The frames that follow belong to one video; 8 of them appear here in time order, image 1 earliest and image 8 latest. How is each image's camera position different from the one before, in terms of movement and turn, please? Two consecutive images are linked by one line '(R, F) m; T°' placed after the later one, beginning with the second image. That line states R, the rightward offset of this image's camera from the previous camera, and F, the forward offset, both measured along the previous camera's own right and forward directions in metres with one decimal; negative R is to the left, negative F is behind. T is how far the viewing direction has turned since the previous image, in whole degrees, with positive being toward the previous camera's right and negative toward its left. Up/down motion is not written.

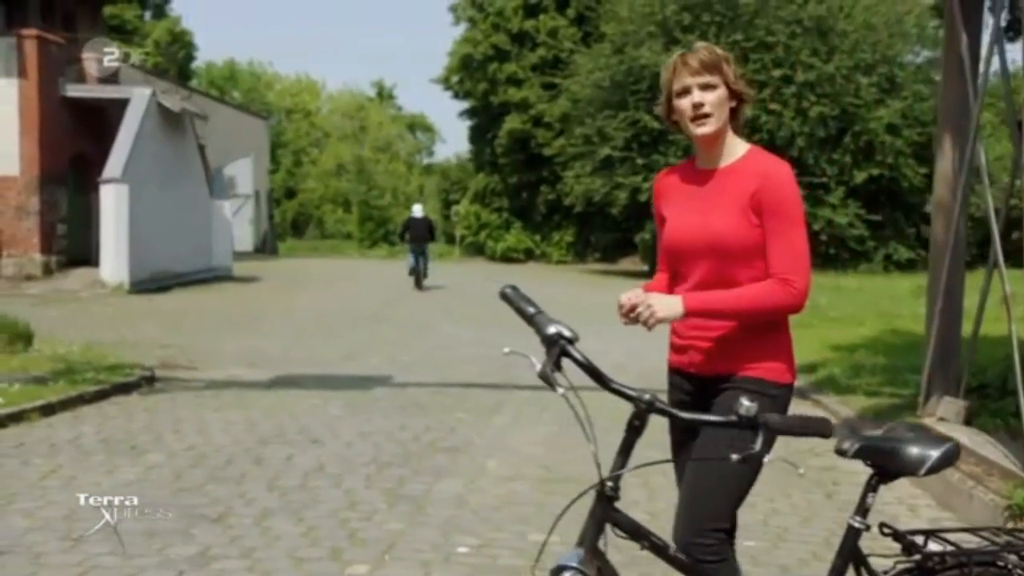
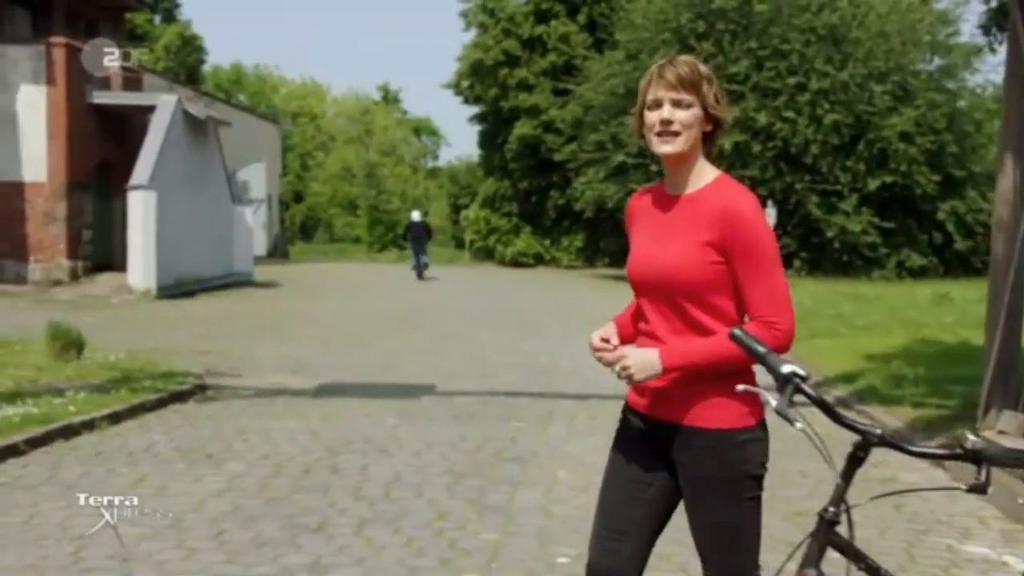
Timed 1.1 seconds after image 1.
(-0.6, -0.3) m; 0°
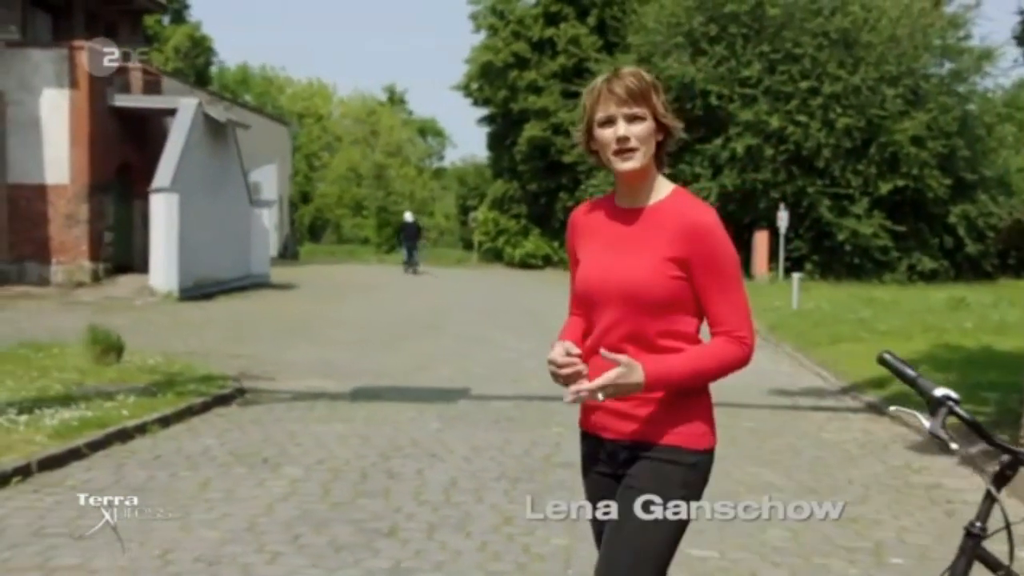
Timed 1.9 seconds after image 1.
(-0.5, -0.2) m; 0°
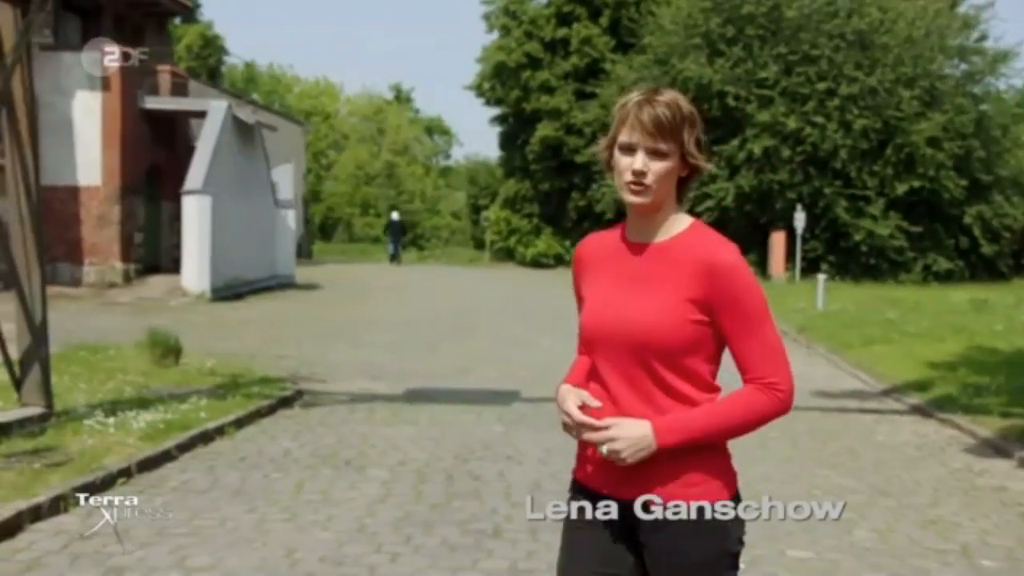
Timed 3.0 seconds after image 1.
(-0.7, -0.3) m; 0°
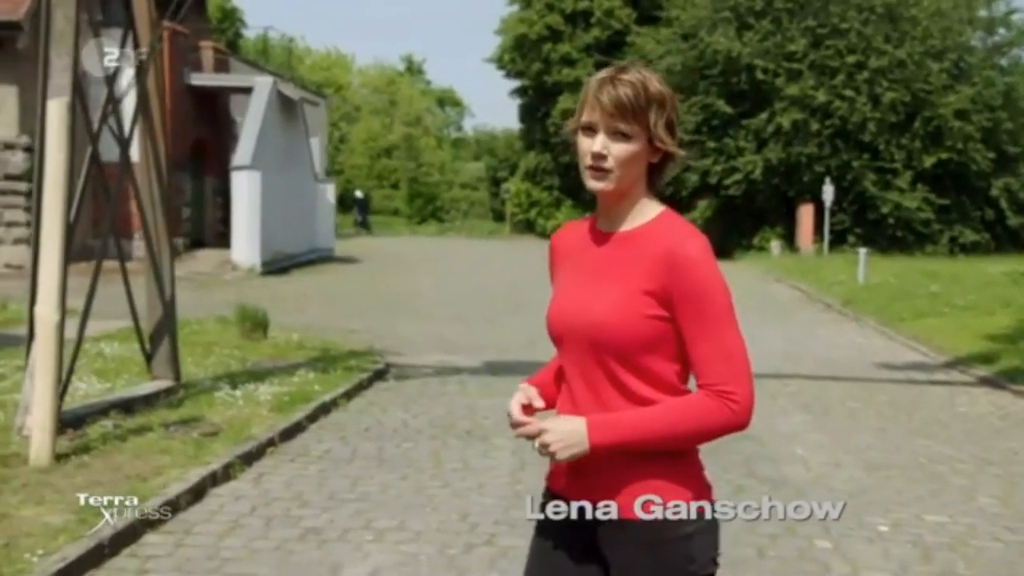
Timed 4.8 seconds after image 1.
(-1.1, -0.5) m; 0°
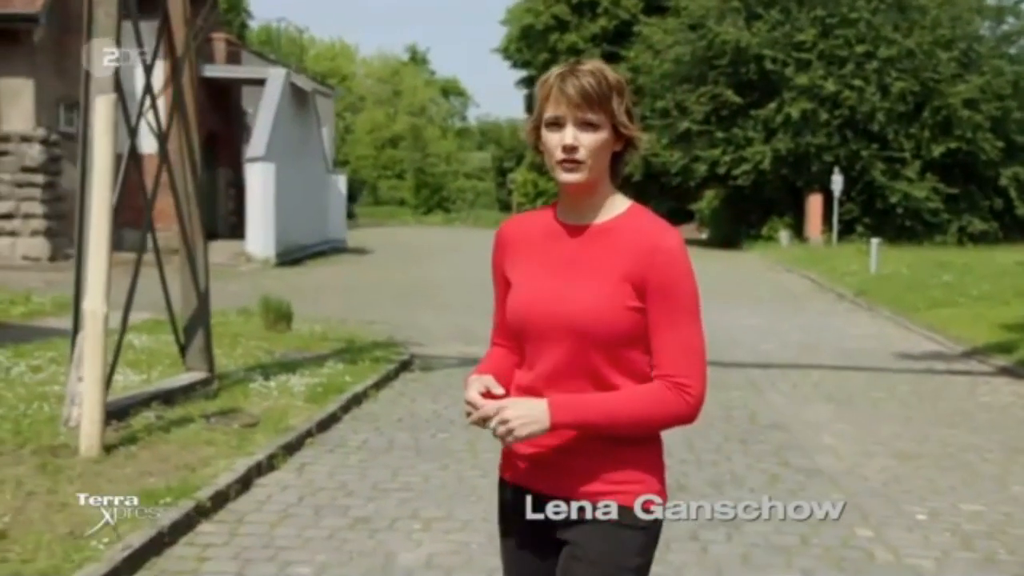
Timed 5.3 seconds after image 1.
(-0.3, -0.1) m; 0°
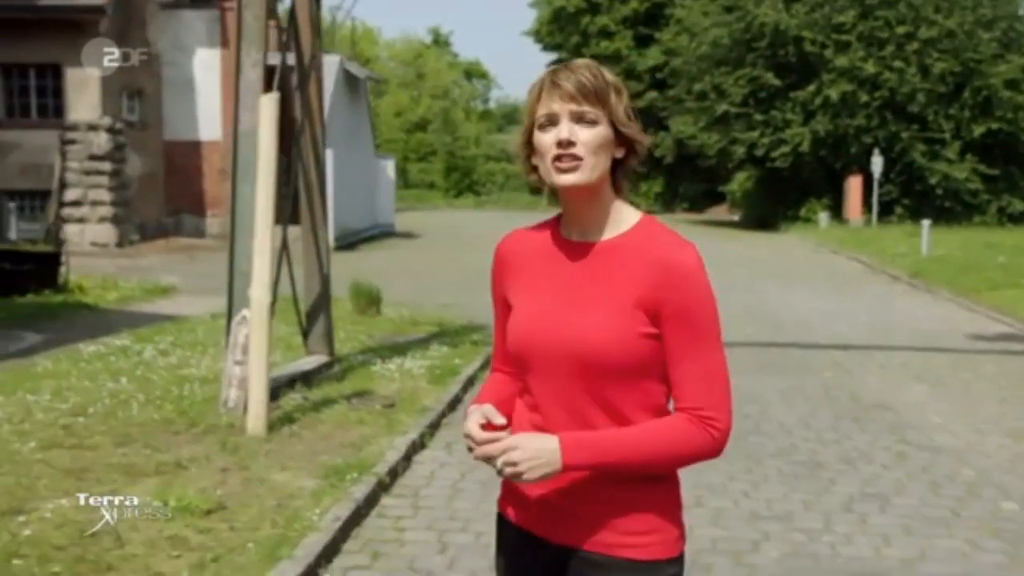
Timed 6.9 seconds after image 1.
(-1.0, -0.4) m; -1°
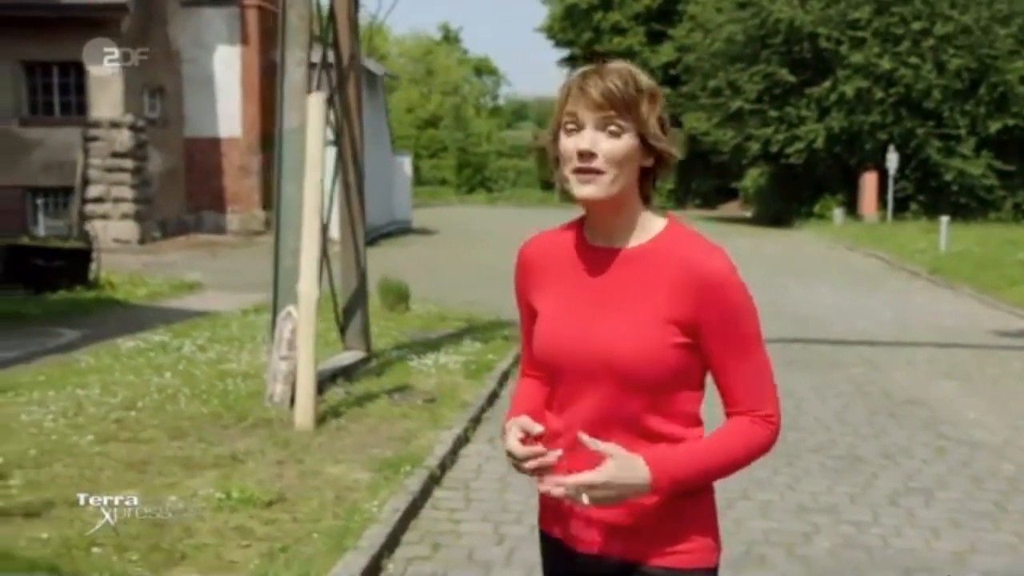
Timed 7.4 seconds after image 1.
(-0.3, -0.1) m; 0°
